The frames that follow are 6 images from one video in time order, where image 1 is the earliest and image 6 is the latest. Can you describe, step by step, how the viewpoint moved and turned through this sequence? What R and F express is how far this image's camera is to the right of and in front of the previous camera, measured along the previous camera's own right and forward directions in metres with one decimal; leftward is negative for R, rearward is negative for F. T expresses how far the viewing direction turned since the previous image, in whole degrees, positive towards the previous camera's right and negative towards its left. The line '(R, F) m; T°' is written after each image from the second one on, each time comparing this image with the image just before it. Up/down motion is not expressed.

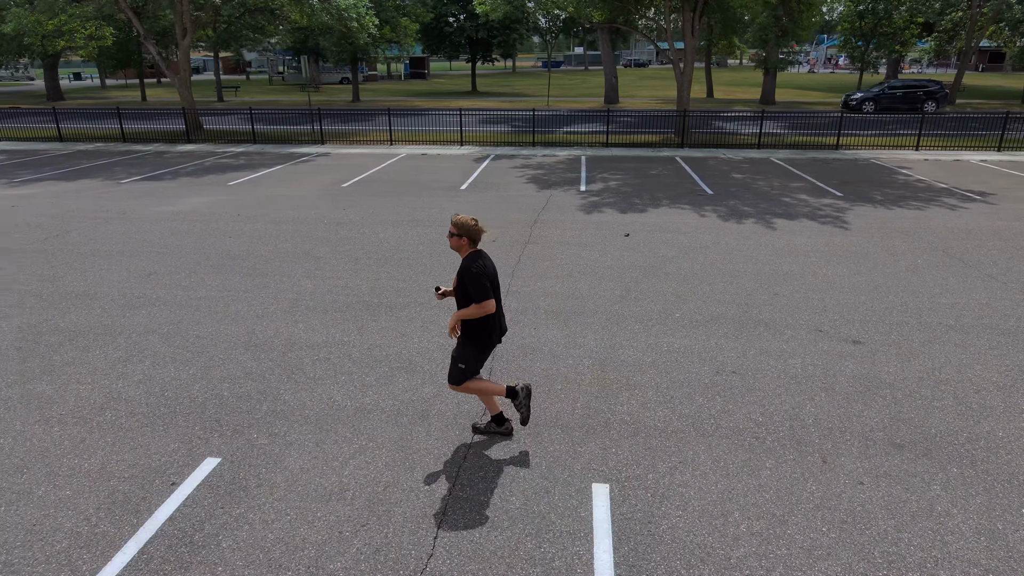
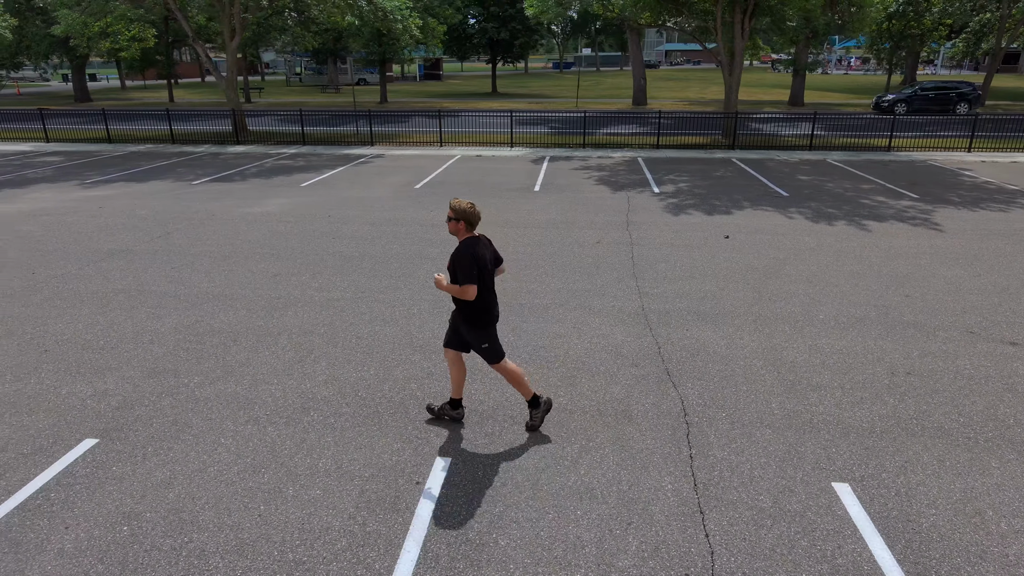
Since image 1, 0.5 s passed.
(-1.5, 0.0) m; 0°
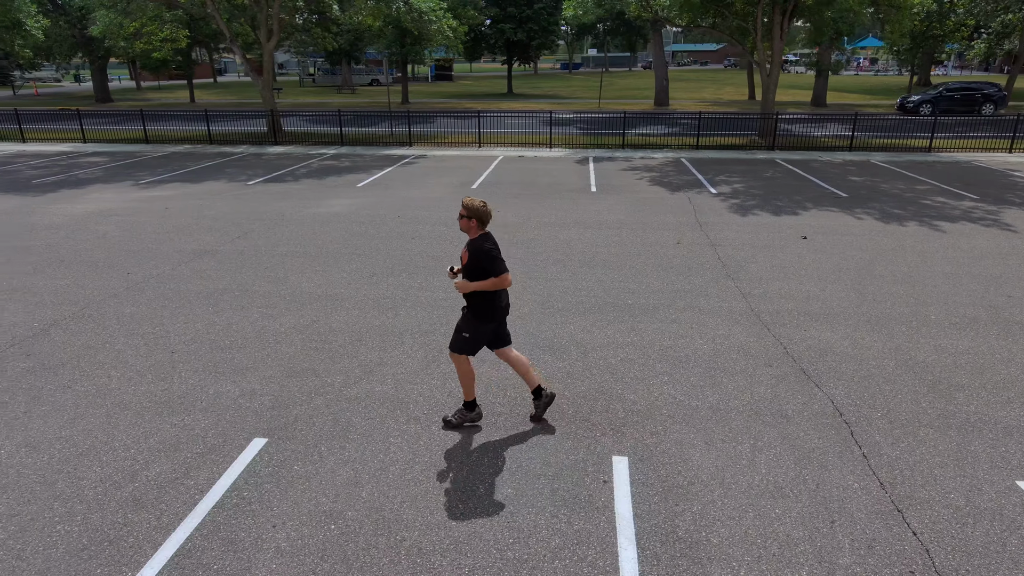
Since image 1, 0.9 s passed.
(-1.2, 0.0) m; 0°
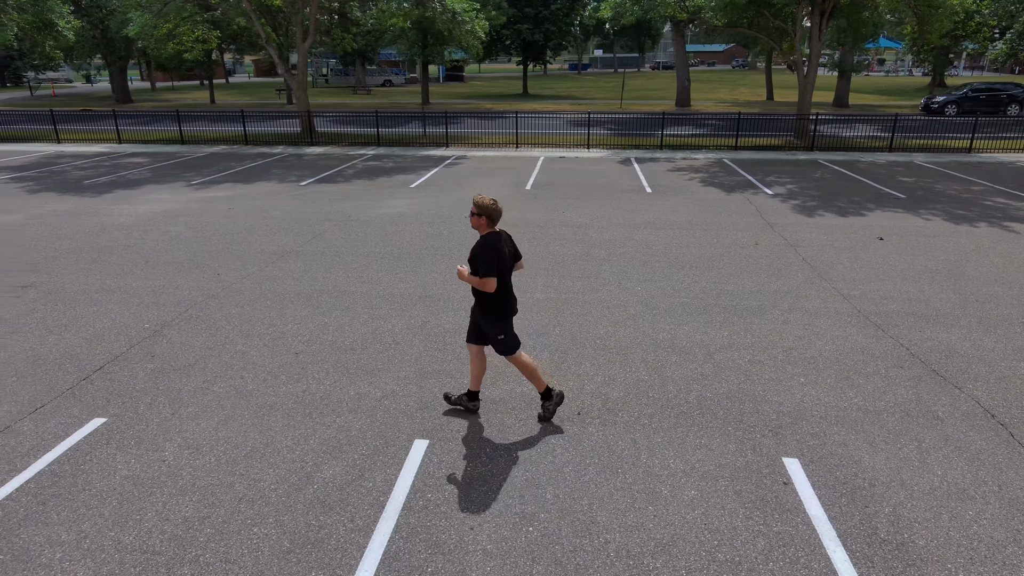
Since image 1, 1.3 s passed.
(-1.1, 0.0) m; 0°
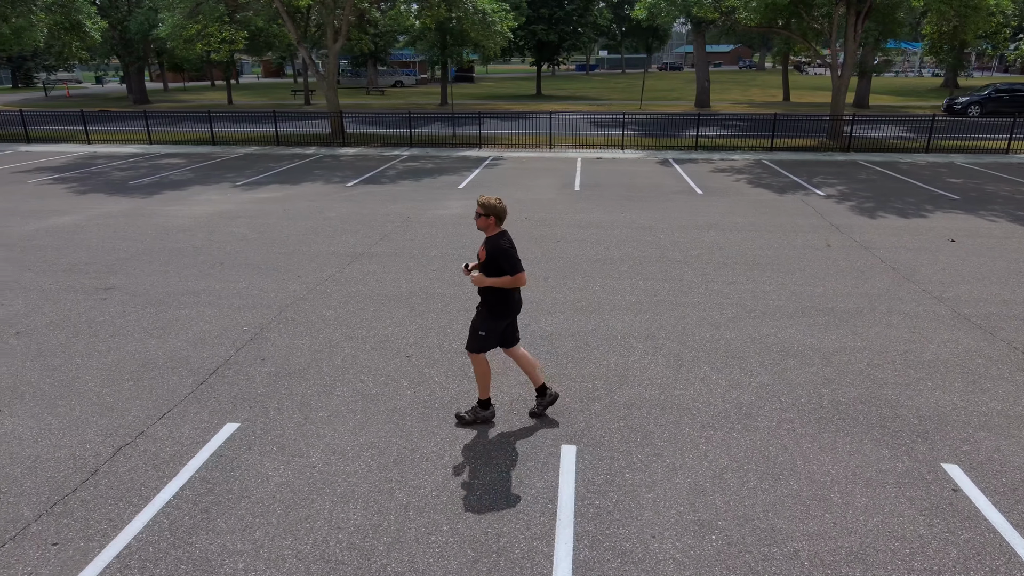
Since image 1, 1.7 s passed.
(-1.0, +0.1) m; 0°
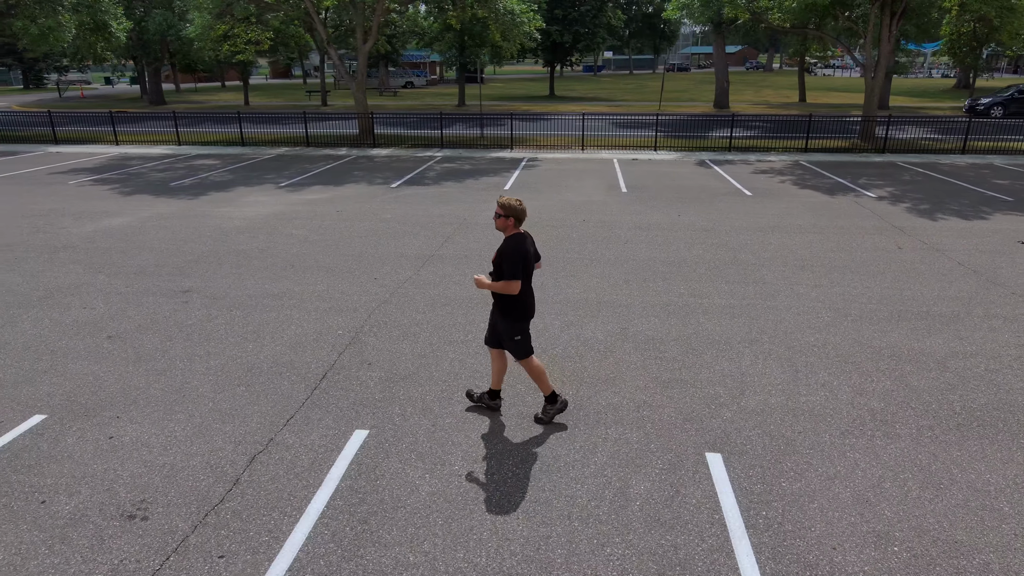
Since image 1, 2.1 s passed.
(-1.0, +0.1) m; 0°
